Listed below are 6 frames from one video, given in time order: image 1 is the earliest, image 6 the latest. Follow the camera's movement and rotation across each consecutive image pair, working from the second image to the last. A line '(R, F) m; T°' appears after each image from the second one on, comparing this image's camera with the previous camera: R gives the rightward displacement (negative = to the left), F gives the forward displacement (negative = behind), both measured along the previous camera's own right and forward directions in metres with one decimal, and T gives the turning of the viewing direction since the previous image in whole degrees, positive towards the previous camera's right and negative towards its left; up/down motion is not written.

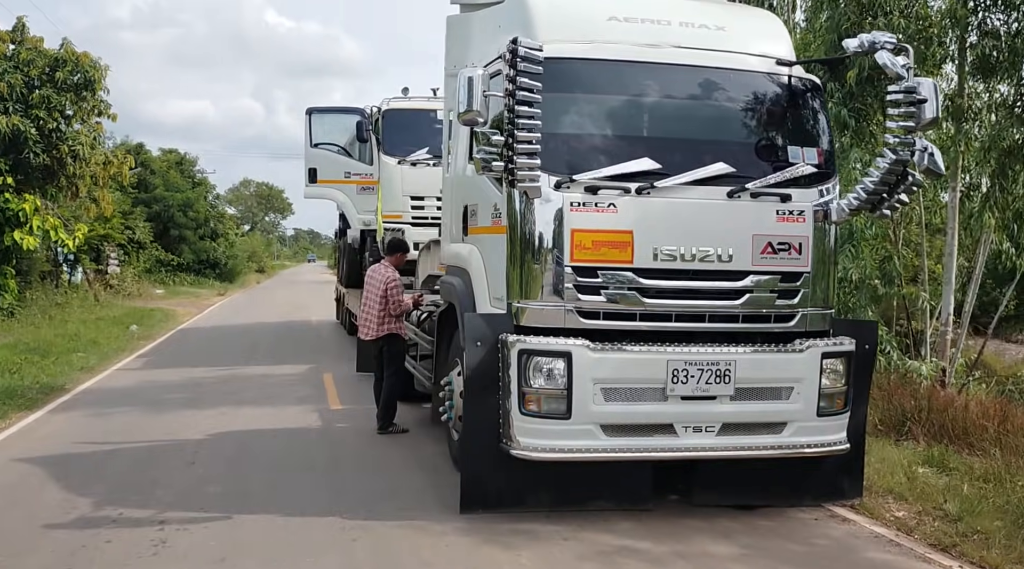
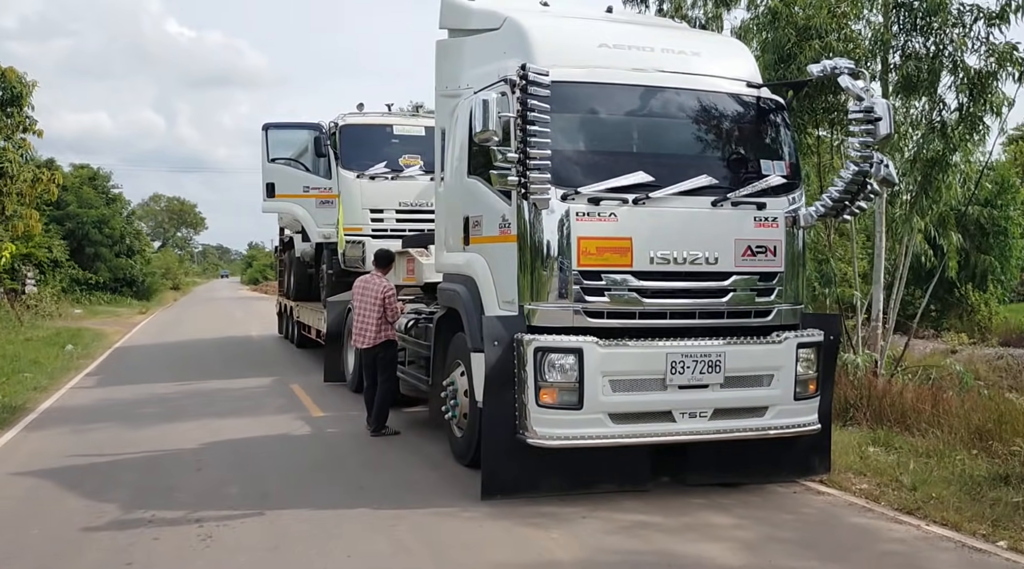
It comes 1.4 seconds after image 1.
(-0.6, -0.5) m; +5°
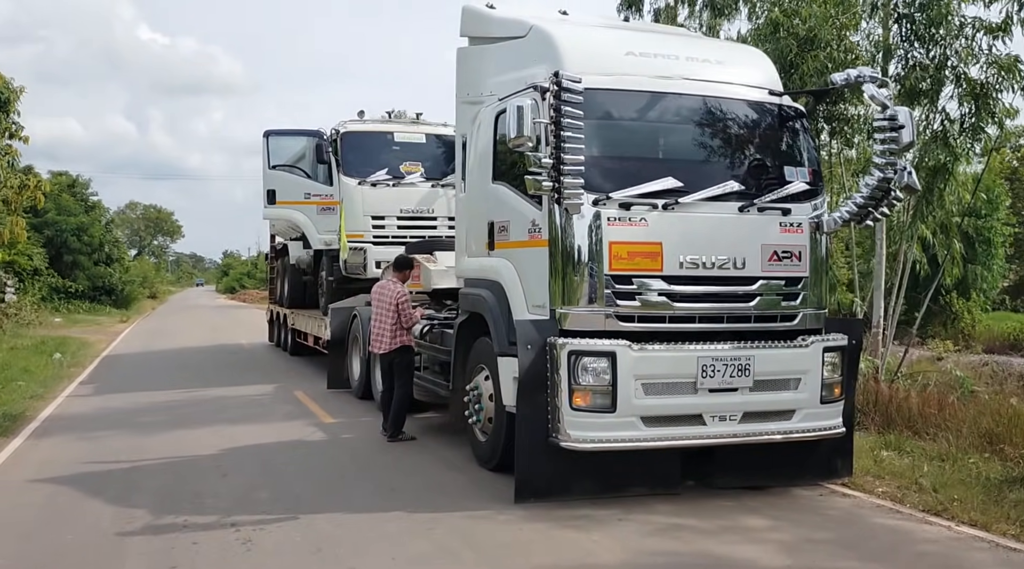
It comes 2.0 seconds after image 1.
(-0.4, 0.0) m; +1°
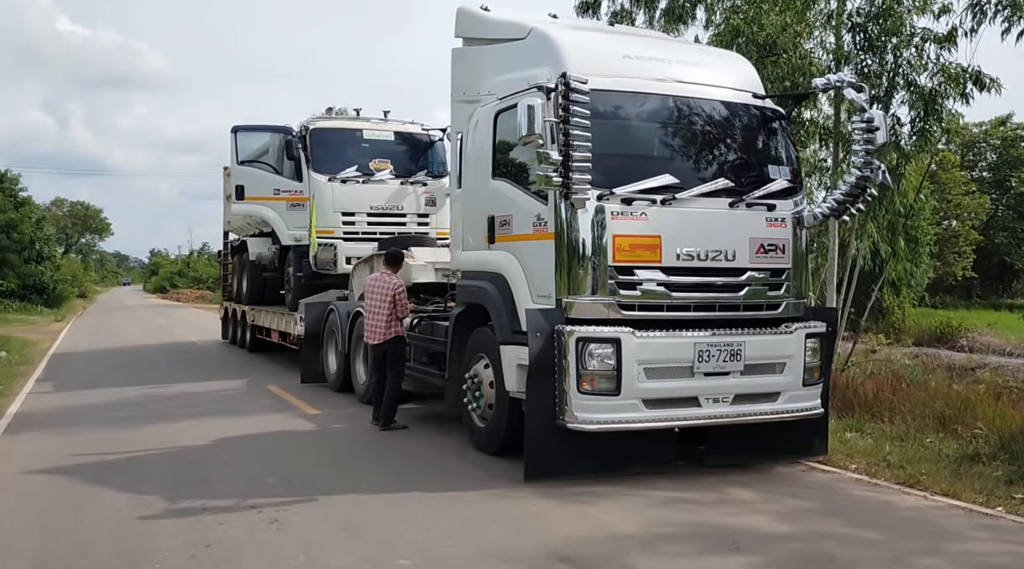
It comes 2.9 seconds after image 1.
(-0.5, -0.3) m; +4°
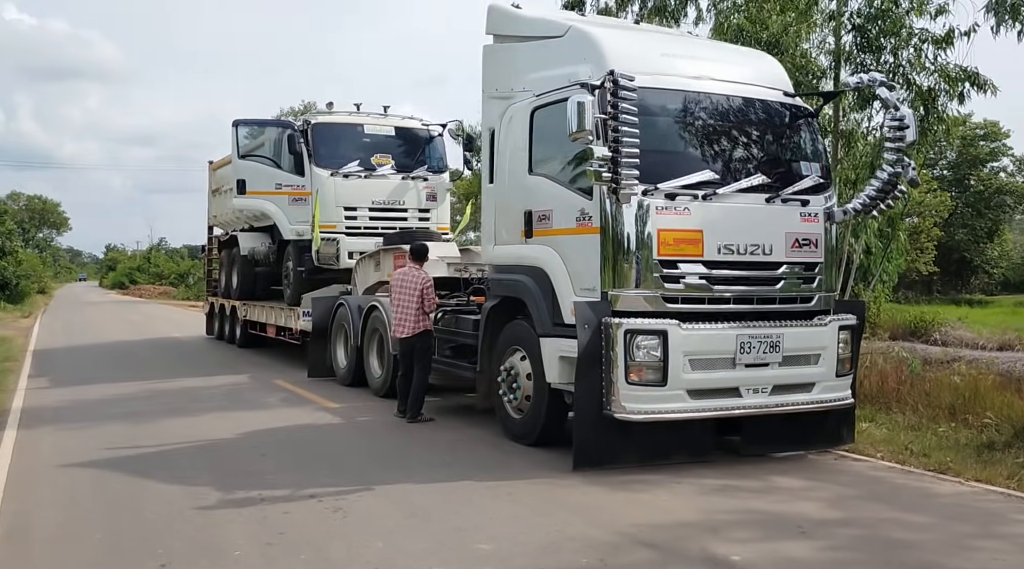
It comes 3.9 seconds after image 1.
(-0.6, -0.1) m; +2°
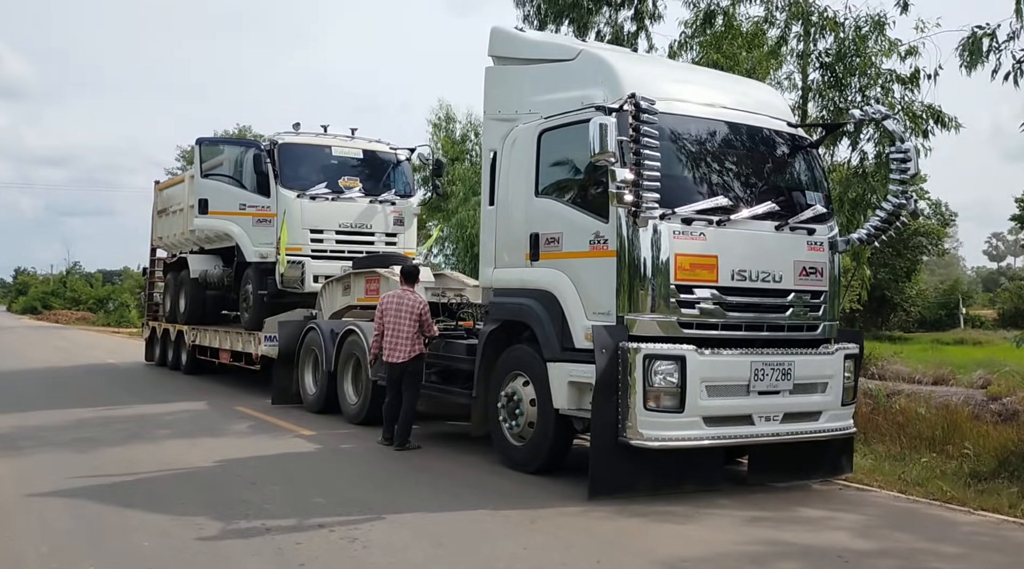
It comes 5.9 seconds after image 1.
(-0.6, +0.2) m; +5°
